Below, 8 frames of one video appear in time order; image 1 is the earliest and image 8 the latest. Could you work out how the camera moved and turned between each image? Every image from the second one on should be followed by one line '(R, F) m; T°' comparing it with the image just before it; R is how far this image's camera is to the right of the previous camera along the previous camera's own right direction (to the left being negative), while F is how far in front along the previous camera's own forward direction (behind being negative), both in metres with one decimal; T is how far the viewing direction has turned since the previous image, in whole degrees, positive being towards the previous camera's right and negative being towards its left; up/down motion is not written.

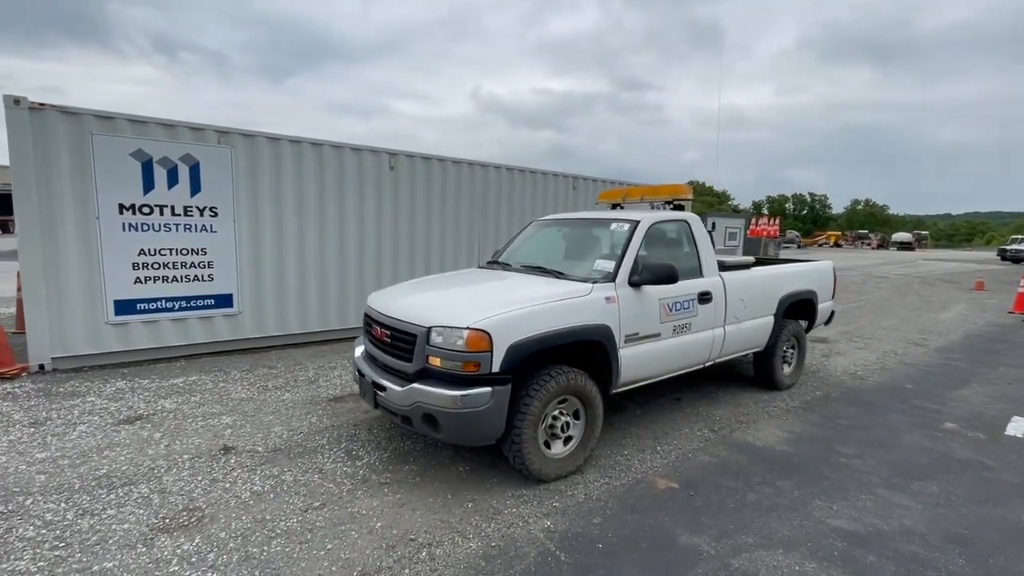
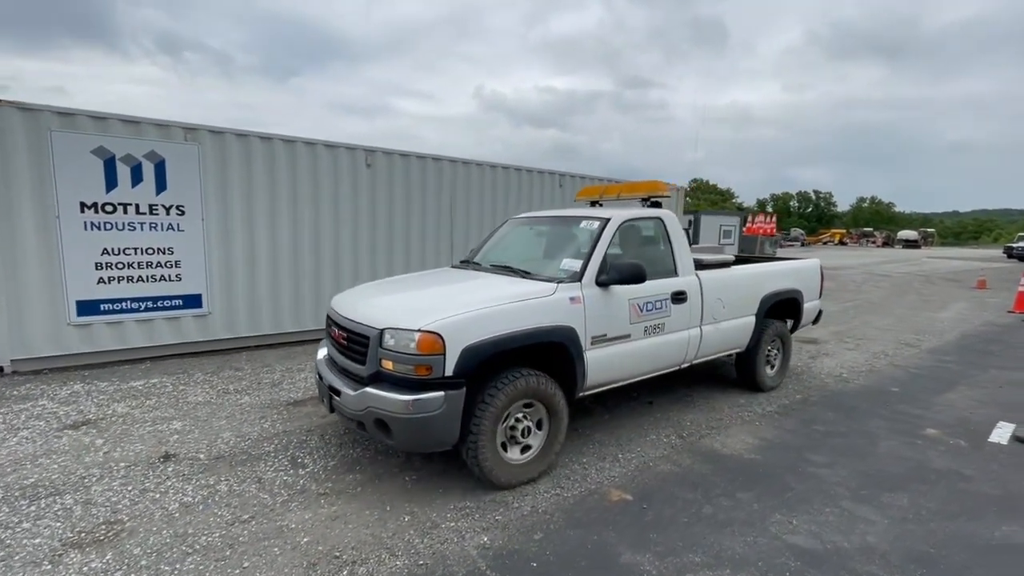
(+0.3, +0.2) m; -1°
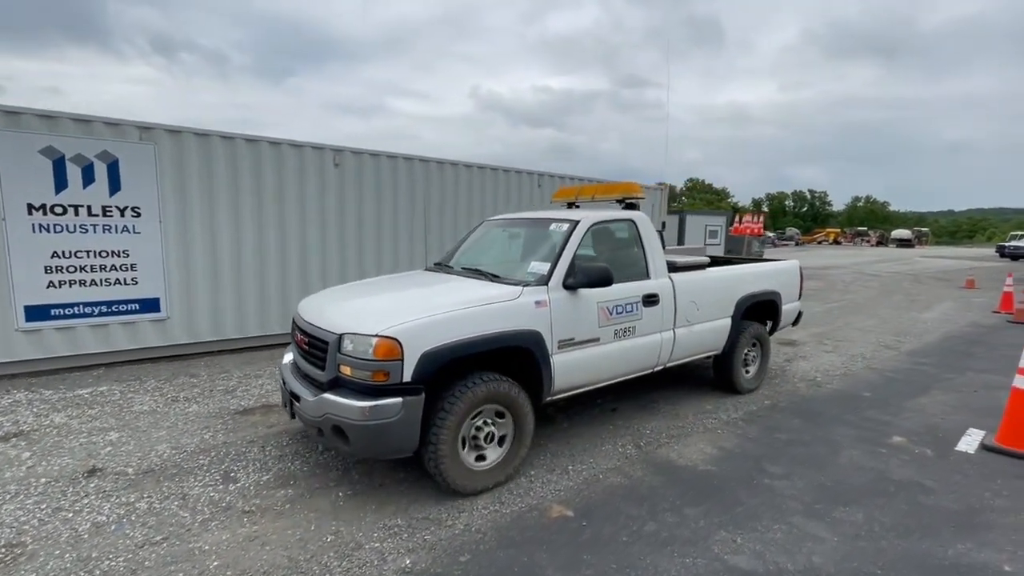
(+0.3, +0.1) m; 0°
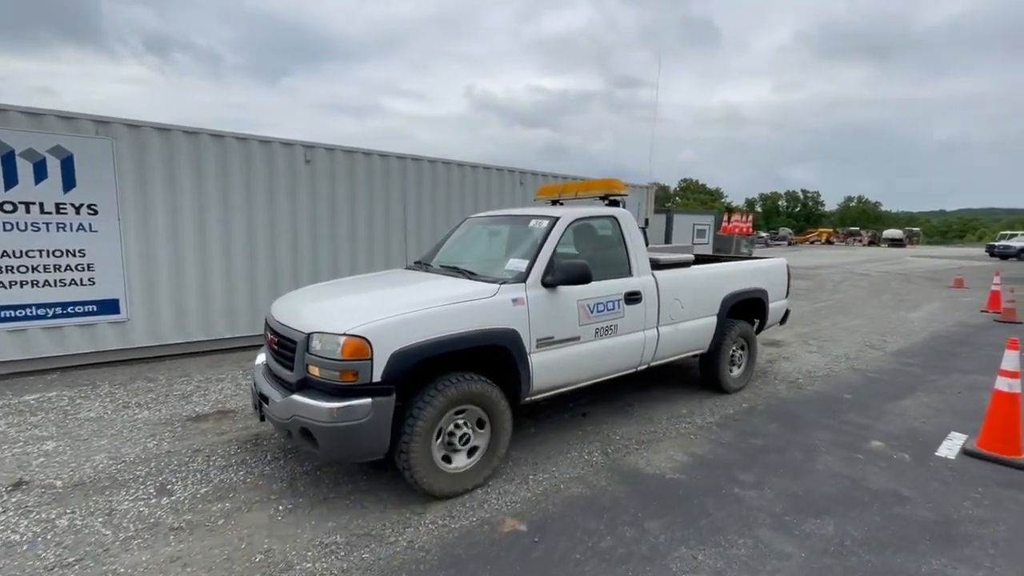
(+0.2, +0.2) m; +1°
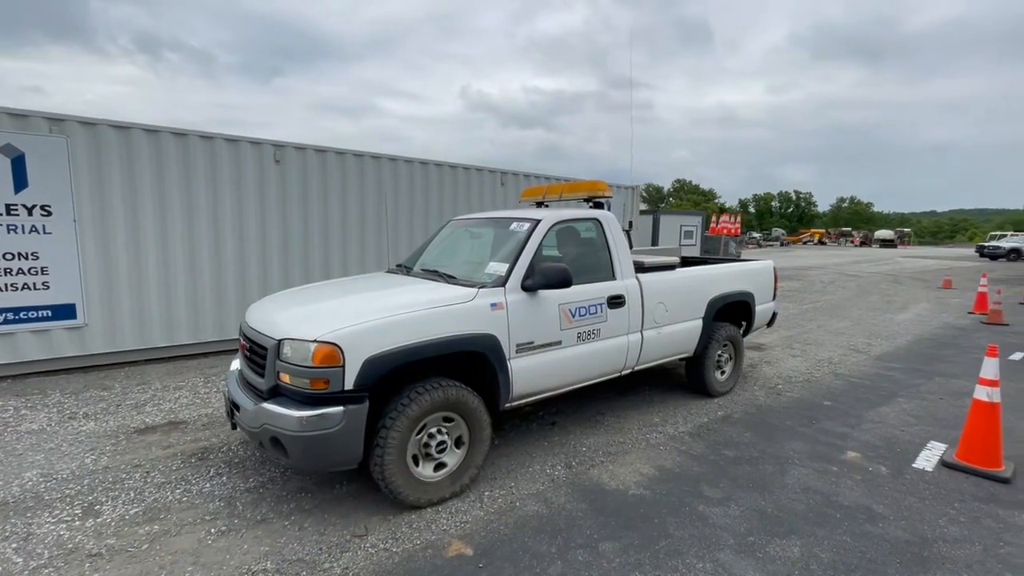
(+0.2, +0.2) m; +1°
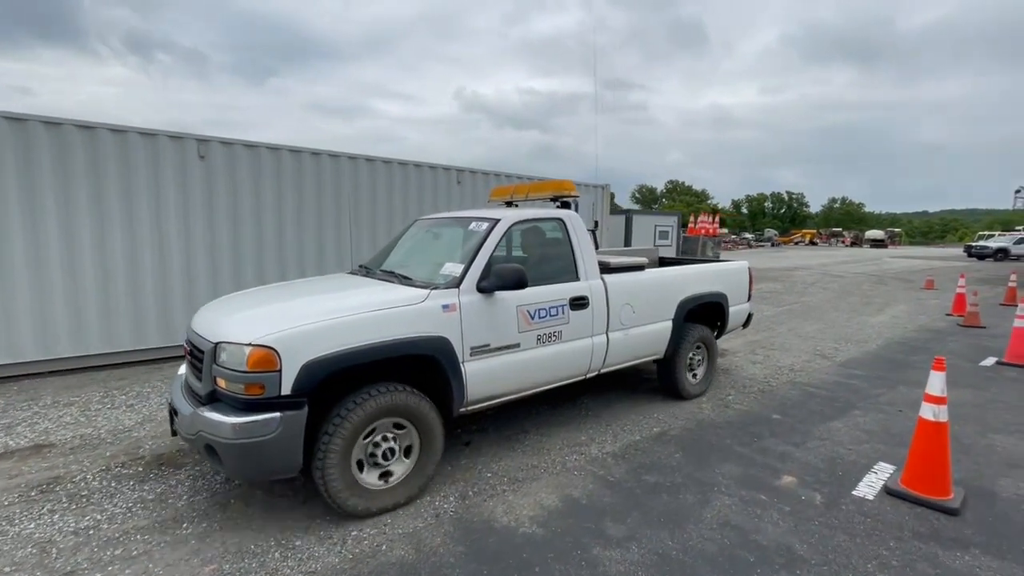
(+0.6, +0.4) m; 0°
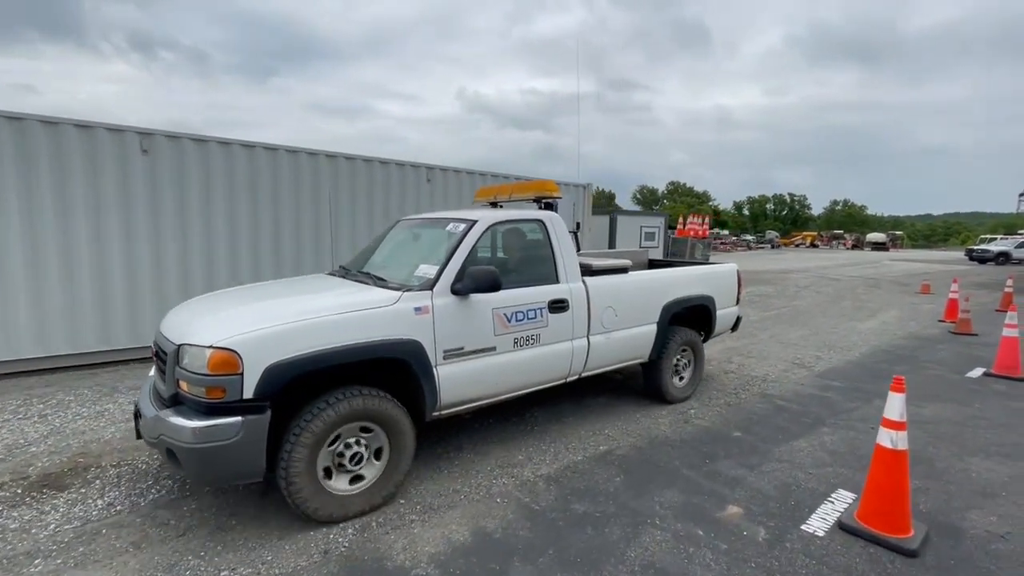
(+0.5, +0.3) m; 0°
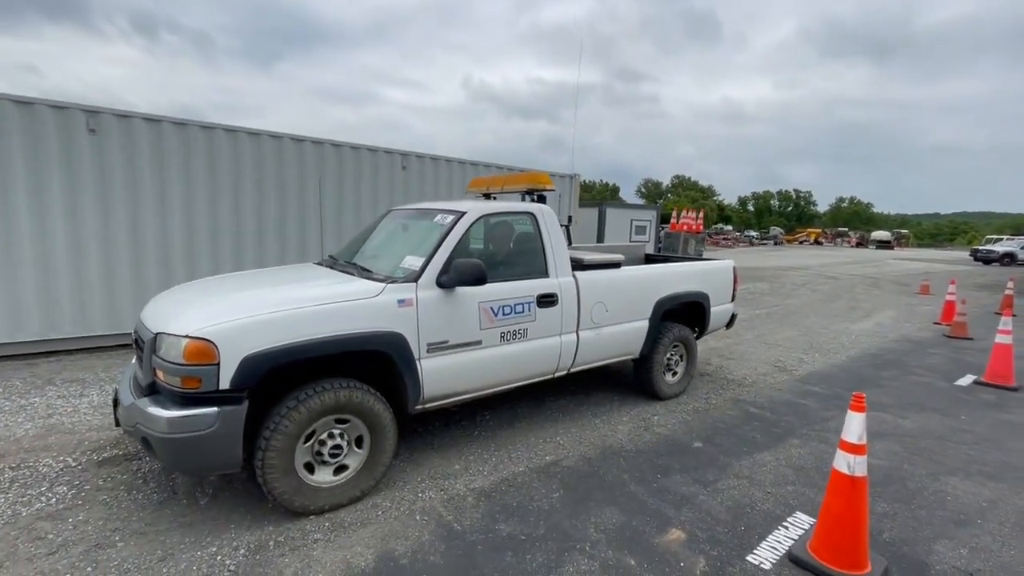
(+0.4, +0.3) m; 0°
